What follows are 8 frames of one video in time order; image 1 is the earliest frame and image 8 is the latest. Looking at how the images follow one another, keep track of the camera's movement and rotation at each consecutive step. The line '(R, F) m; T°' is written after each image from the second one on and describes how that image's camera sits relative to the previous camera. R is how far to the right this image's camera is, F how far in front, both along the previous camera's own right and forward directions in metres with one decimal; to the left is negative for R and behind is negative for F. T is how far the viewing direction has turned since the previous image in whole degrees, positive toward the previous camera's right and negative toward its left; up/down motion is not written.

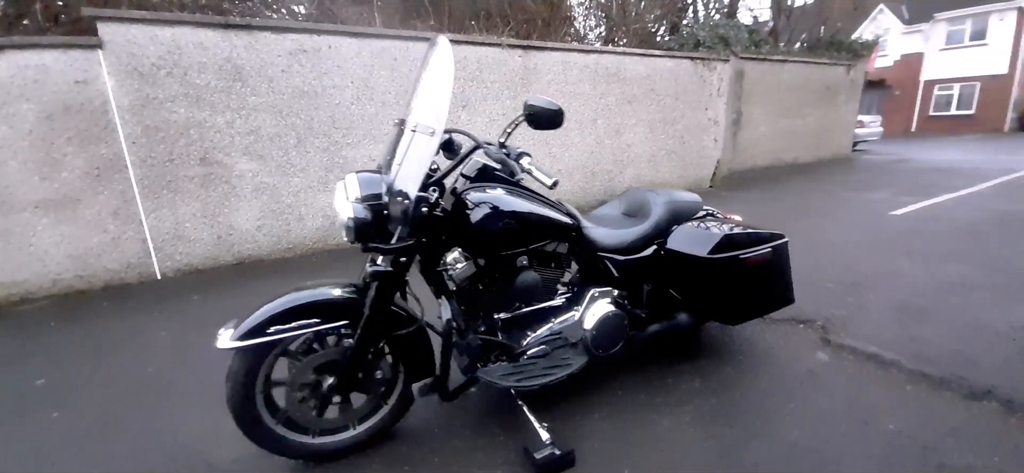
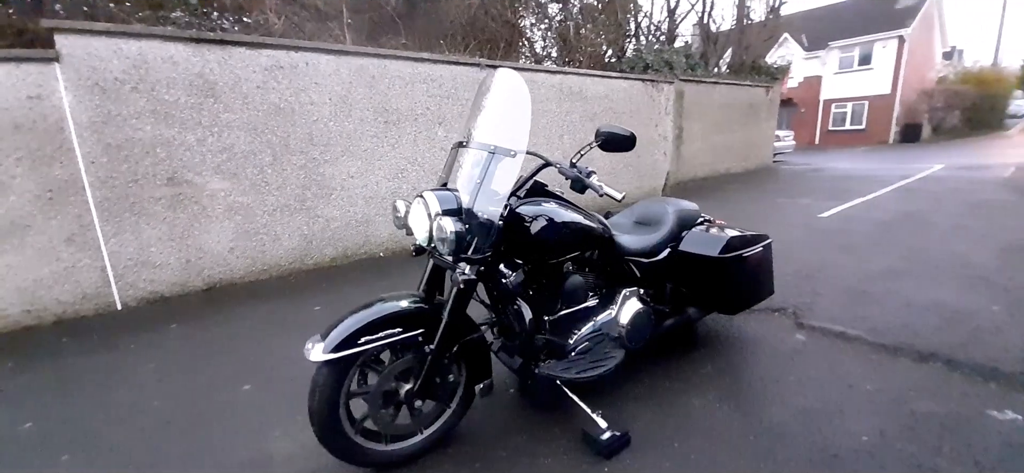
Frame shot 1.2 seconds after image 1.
(-0.5, -0.2) m; +8°
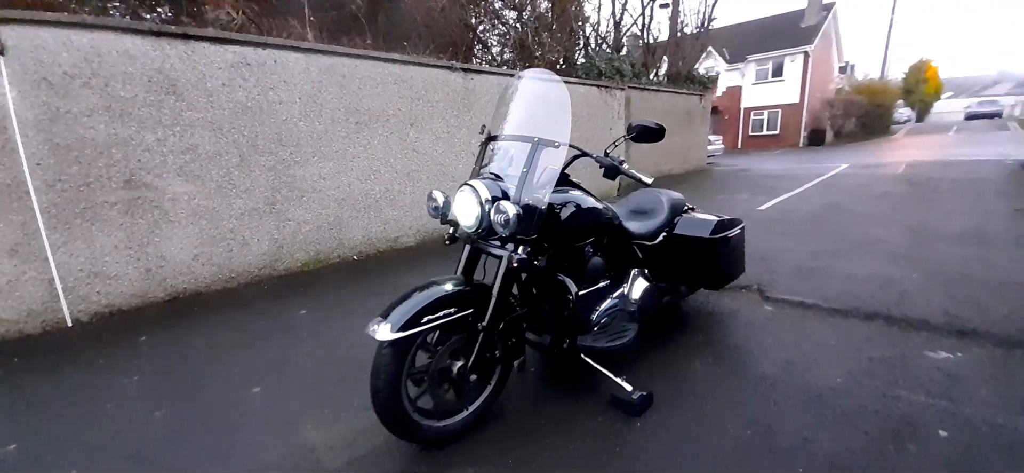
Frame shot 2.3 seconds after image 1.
(-0.5, -0.1) m; +8°
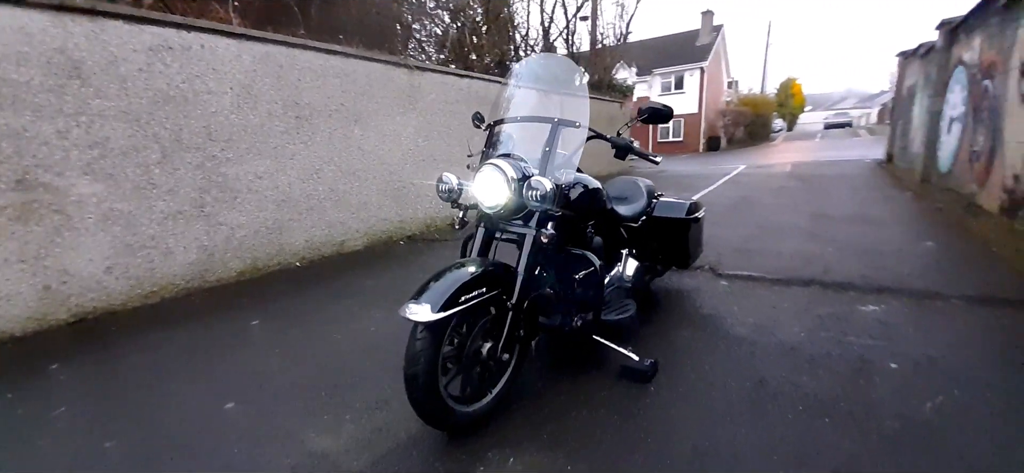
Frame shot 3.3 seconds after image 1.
(-0.5, 0.0) m; +11°
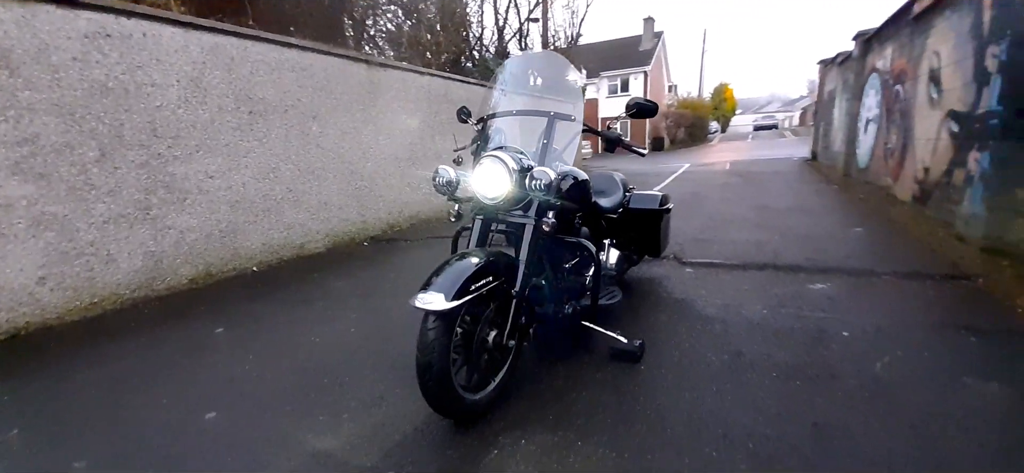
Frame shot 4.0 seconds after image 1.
(-0.3, 0.0) m; +7°
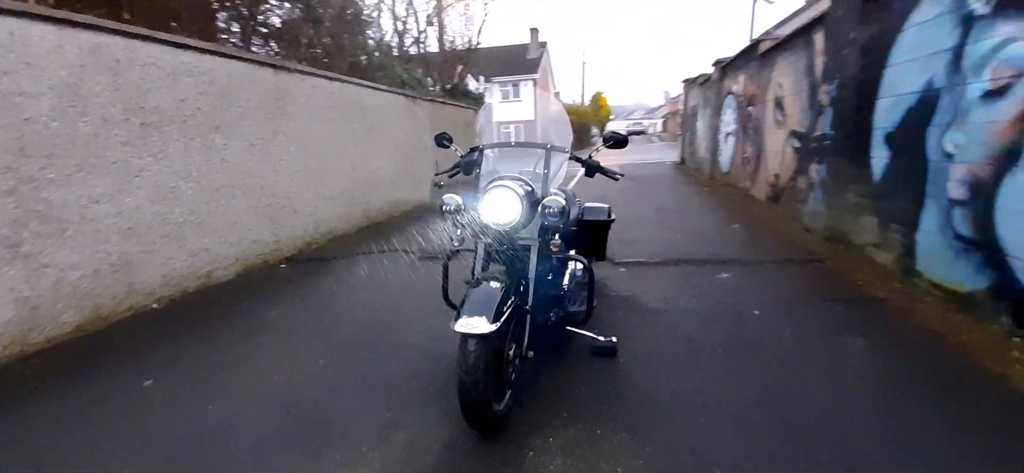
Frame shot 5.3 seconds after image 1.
(-0.6, -0.1) m; +15°
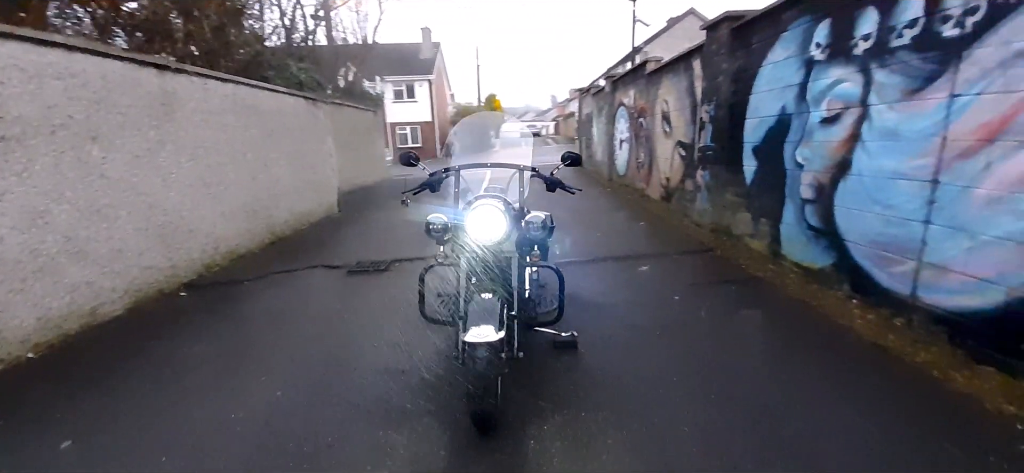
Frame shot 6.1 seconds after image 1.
(-0.5, -0.2) m; +14°
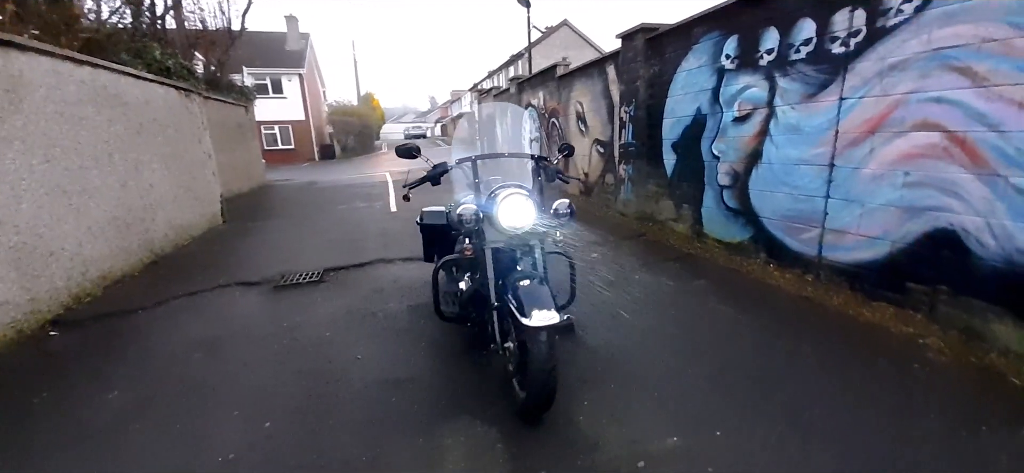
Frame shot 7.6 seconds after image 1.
(-0.9, +0.1) m; +16°
